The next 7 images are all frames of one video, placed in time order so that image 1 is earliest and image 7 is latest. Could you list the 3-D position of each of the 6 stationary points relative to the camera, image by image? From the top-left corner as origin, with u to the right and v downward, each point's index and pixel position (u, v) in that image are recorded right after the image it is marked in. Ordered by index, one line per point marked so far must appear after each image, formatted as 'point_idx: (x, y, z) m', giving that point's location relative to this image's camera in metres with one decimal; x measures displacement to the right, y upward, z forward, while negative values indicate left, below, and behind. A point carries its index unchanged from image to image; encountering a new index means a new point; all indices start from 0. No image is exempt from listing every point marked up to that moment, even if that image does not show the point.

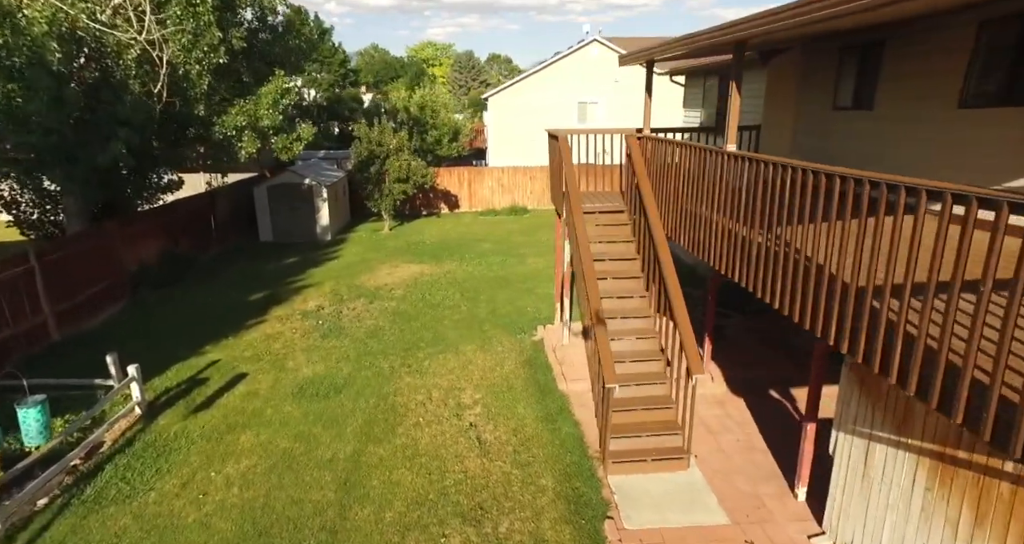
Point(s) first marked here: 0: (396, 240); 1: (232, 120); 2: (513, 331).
0: (-3.7, +1.0, +17.5) m
1: (-6.7, +3.7, +13.0) m
2: (0.0, -1.1, +9.5) m
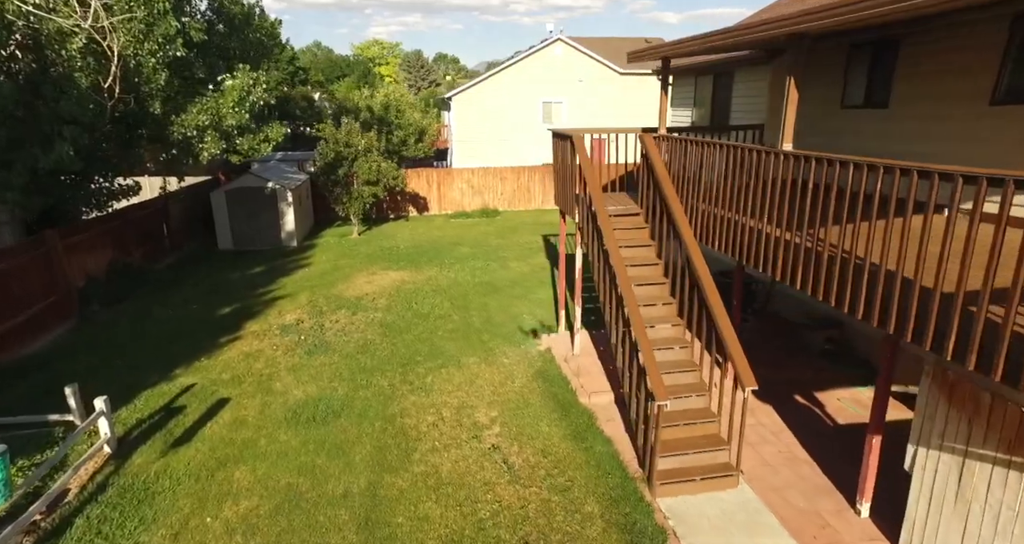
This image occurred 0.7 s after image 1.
0: (-4.4, +0.8, +16.6) m
1: (-7.0, +3.4, +11.9) m
2: (+0.1, -1.2, +9.0) m
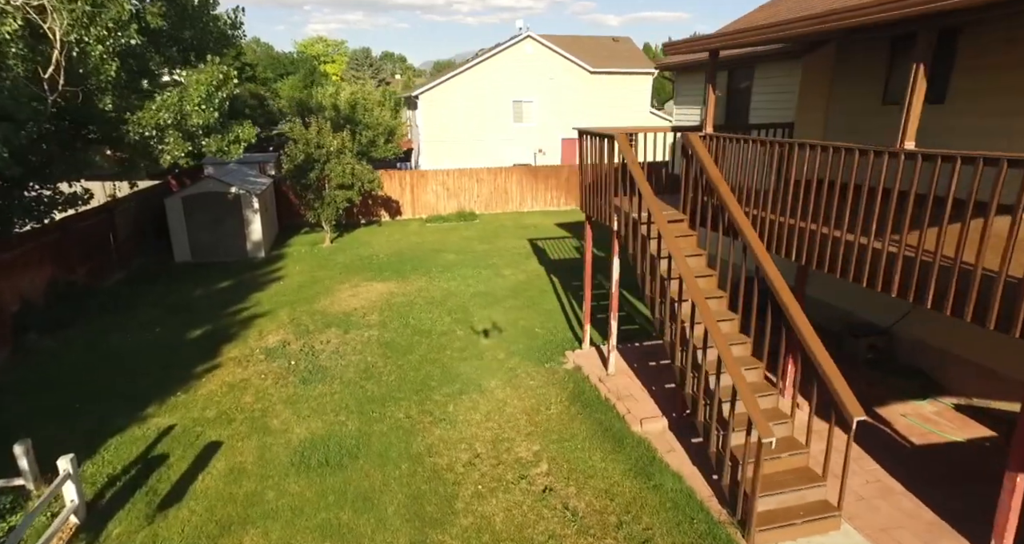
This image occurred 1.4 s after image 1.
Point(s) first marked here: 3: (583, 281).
0: (-4.8, +0.5, +15.5) m
1: (-7.0, +3.1, +10.5) m
2: (+0.4, -1.4, +8.3) m
3: (+1.6, -0.2, +12.4) m
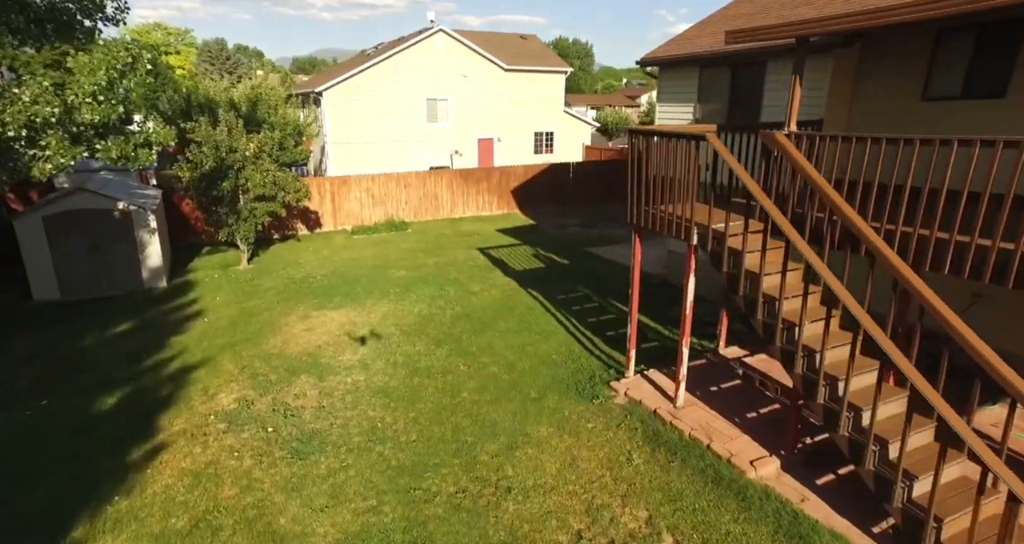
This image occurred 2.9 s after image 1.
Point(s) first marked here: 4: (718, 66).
0: (-5.8, -0.1, +13.0) m
1: (-7.1, +2.3, +7.7) m
2: (+0.9, -1.7, +7.2) m
3: (+1.2, -0.5, +11.4) m
4: (+3.7, +3.7, +9.5) m
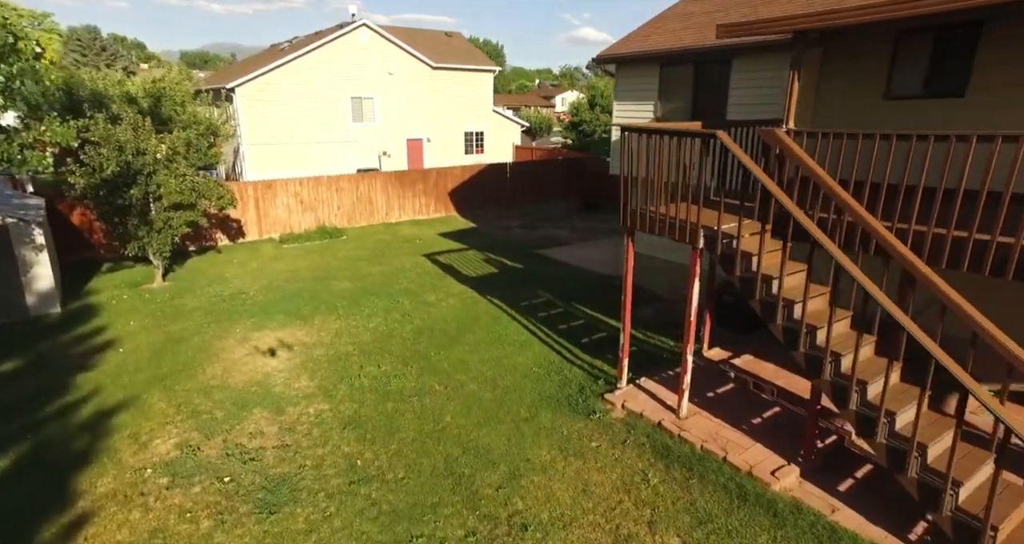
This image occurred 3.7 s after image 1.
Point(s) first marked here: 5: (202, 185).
0: (-6.8, -0.5, +11.6) m
1: (-7.3, +1.9, +6.1) m
2: (+0.8, -1.8, +6.7) m
3: (+0.4, -0.6, +11.0) m
4: (+3.0, +3.7, +9.5) m
5: (-7.3, +2.1, +12.7) m
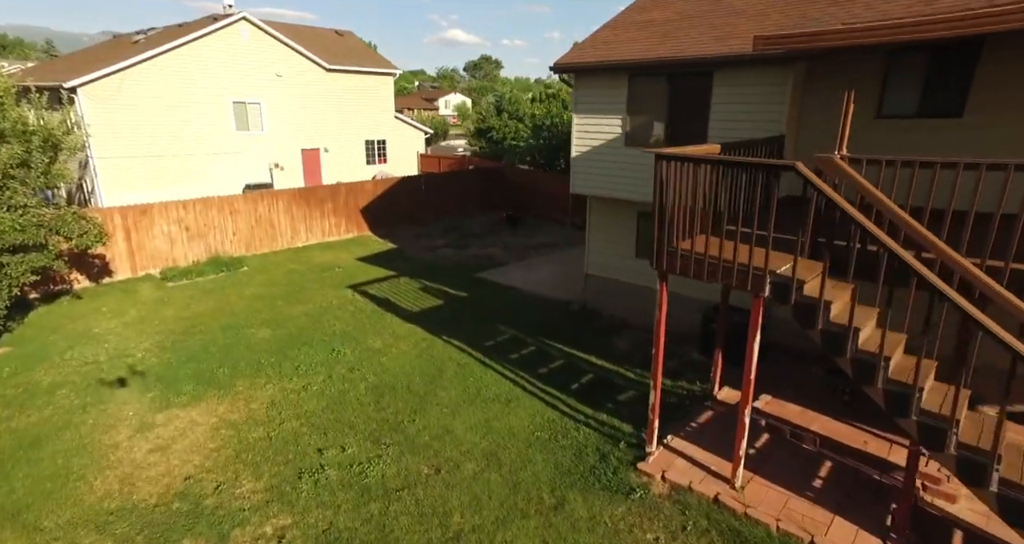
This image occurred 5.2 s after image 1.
0: (-7.4, -1.5, +8.8) m
1: (-7.0, +0.9, +3.4) m
2: (+1.0, -2.3, +5.7) m
3: (-0.3, -1.2, +9.7) m
4: (+2.3, +3.2, +8.8) m
5: (-8.3, +1.0, +9.9) m
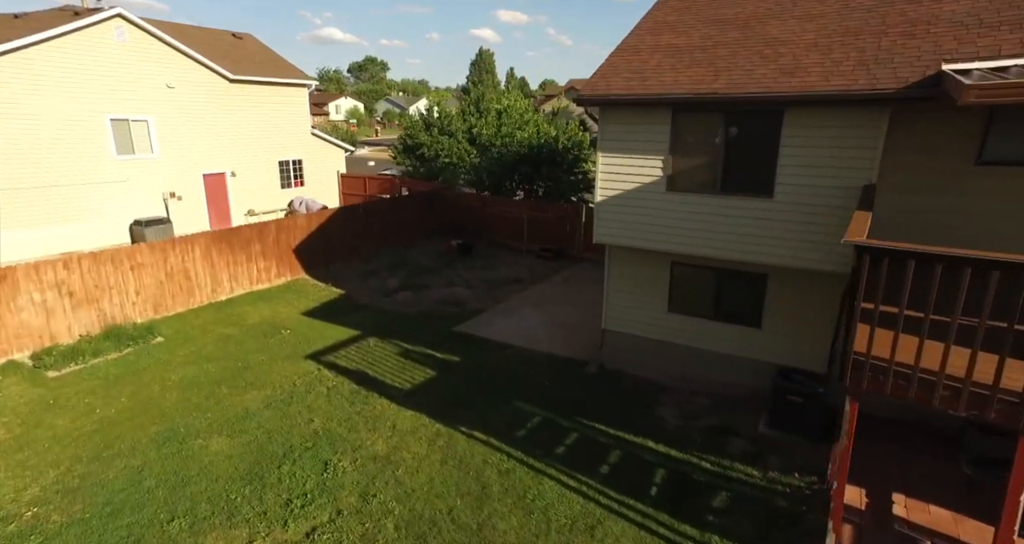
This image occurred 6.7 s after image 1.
0: (-6.5, -3.0, +5.8) m
1: (-5.2, -0.4, +0.6) m
2: (+2.4, -3.3, +4.3) m
3: (+0.2, -2.3, +8.1) m
4: (+2.7, +2.2, +7.6) m
5: (-7.8, -0.5, +6.6) m
